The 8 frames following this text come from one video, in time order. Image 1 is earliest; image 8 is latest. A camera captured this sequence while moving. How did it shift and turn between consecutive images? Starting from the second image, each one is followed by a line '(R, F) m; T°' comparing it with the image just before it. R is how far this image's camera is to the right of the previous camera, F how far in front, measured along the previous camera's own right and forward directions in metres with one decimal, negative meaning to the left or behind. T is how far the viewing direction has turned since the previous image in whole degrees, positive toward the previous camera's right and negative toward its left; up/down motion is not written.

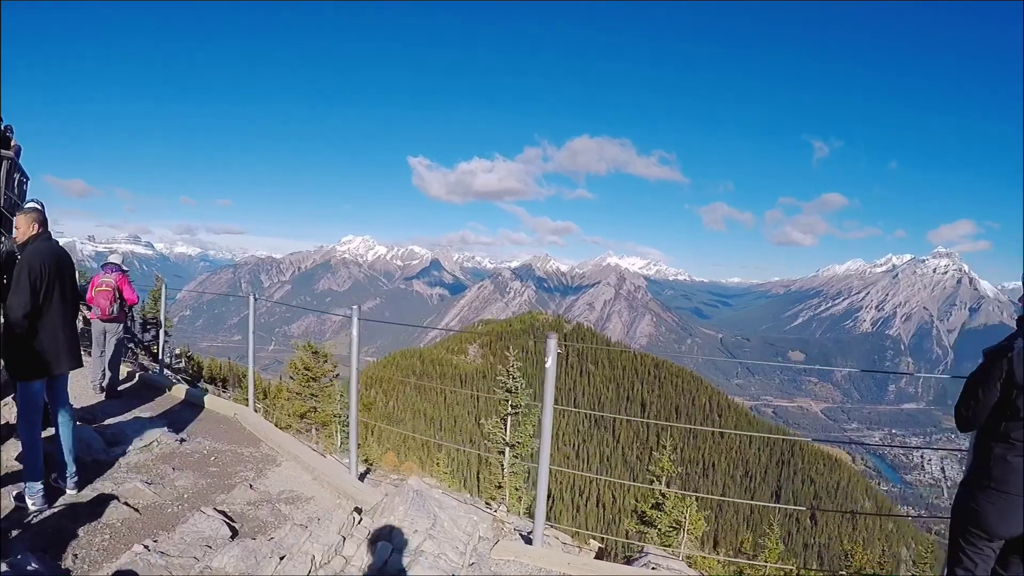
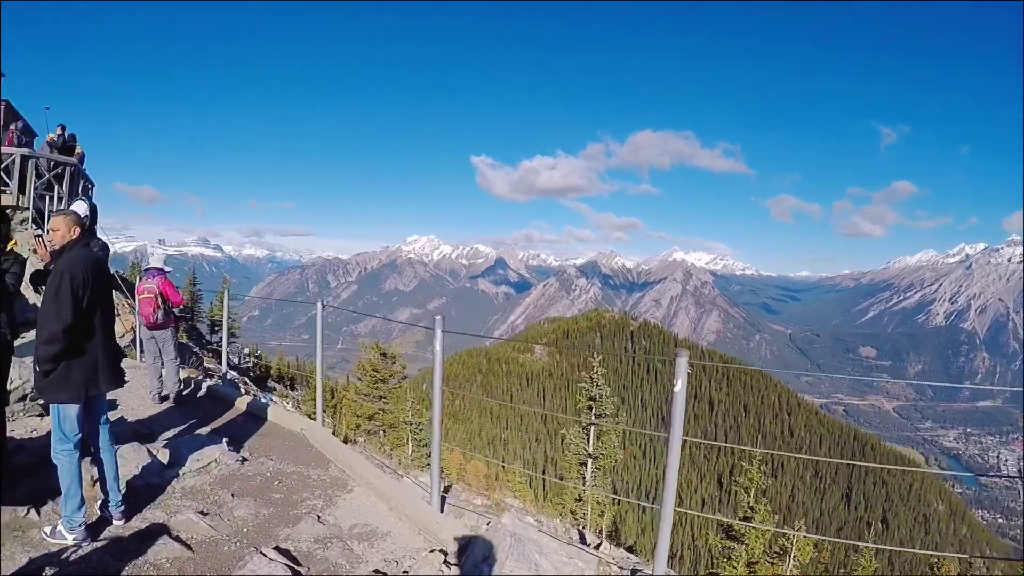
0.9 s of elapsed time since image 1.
(-0.3, +2.3) m; -7°
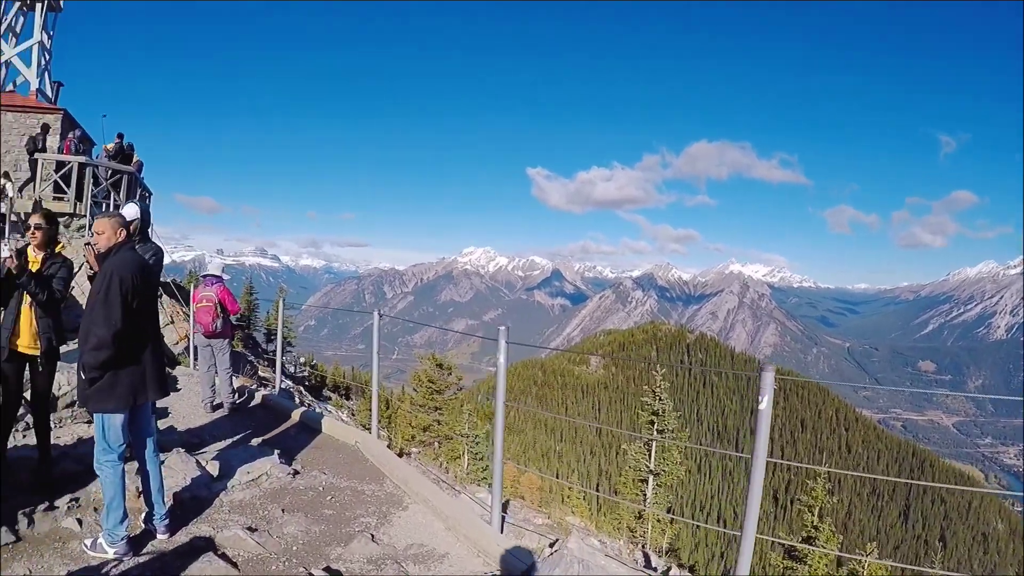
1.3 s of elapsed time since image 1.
(+0.2, +1.2) m; -6°
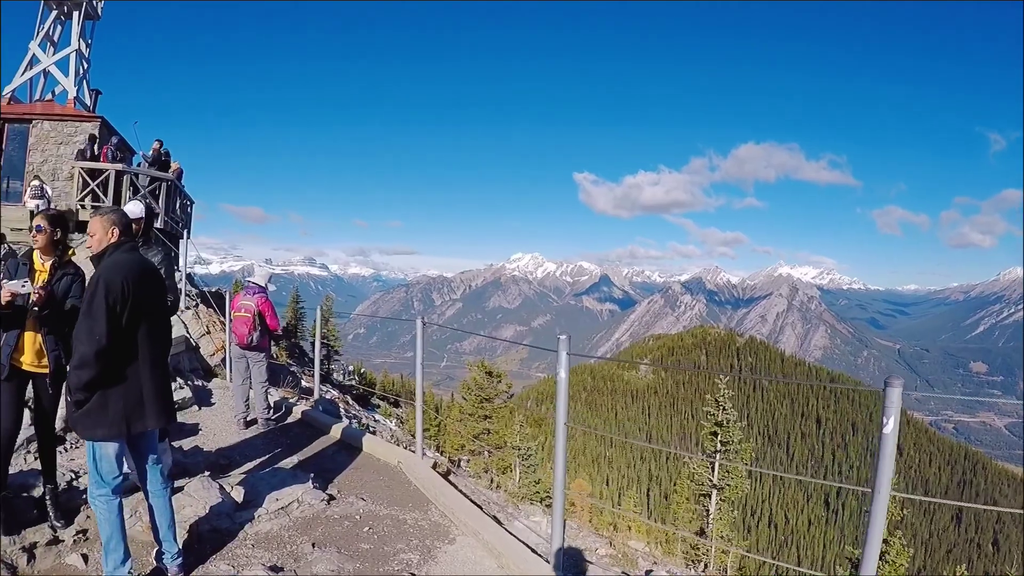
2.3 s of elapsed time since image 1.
(0.0, +1.0) m; -5°
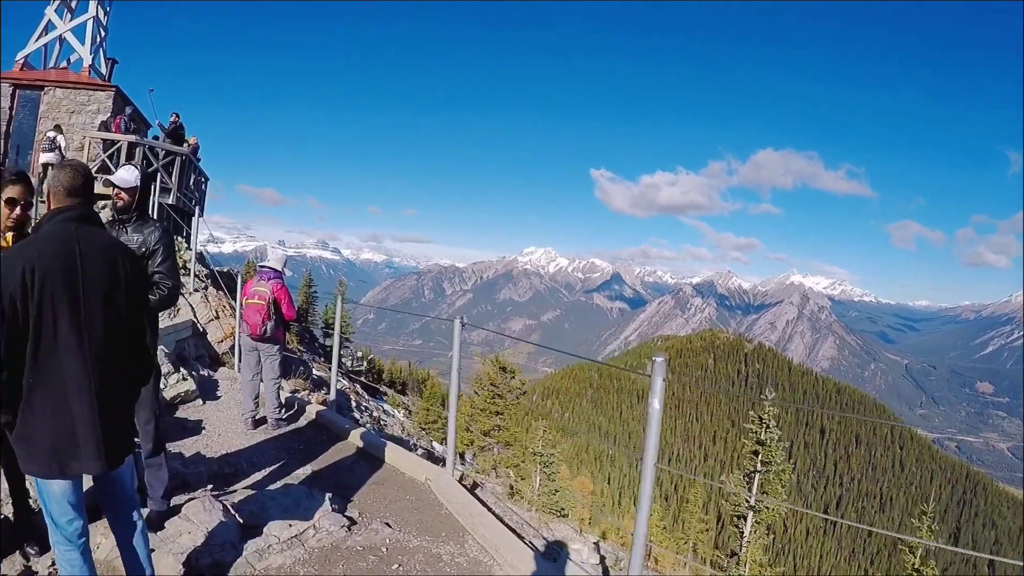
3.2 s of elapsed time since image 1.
(-0.1, +0.3) m; -1°
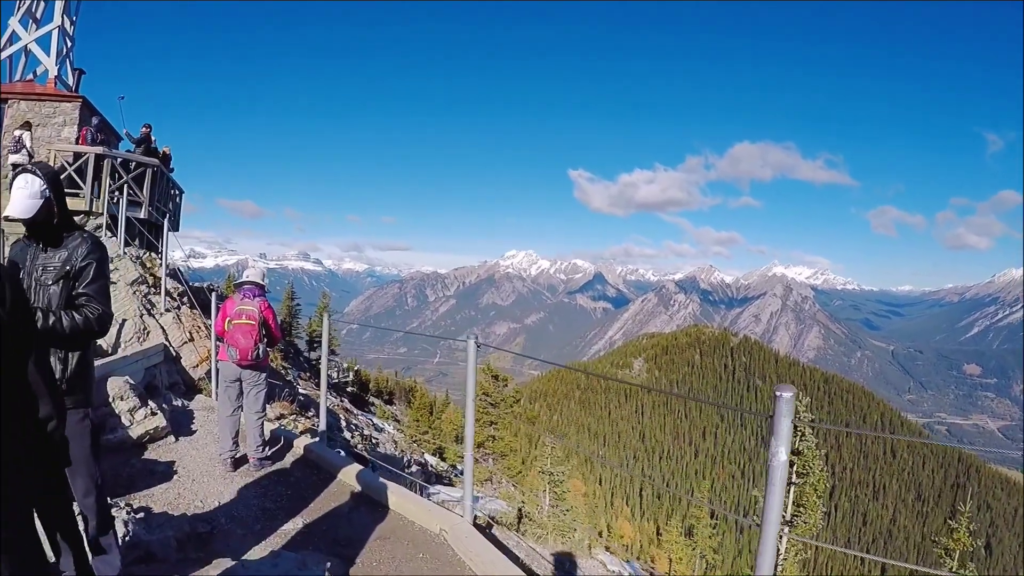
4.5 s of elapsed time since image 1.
(-0.1, +0.4) m; +2°
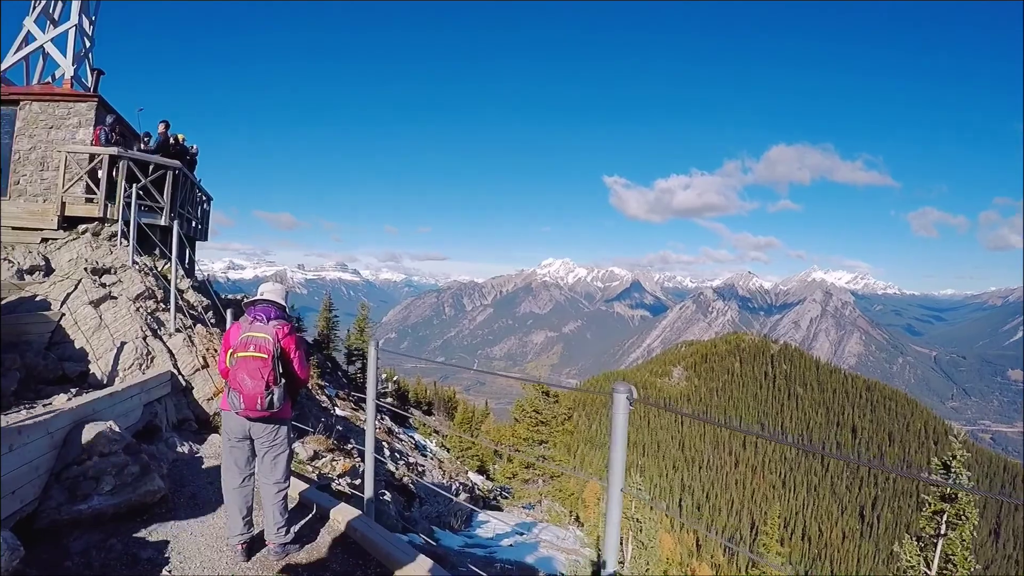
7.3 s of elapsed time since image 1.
(-0.3, +0.9) m; -4°
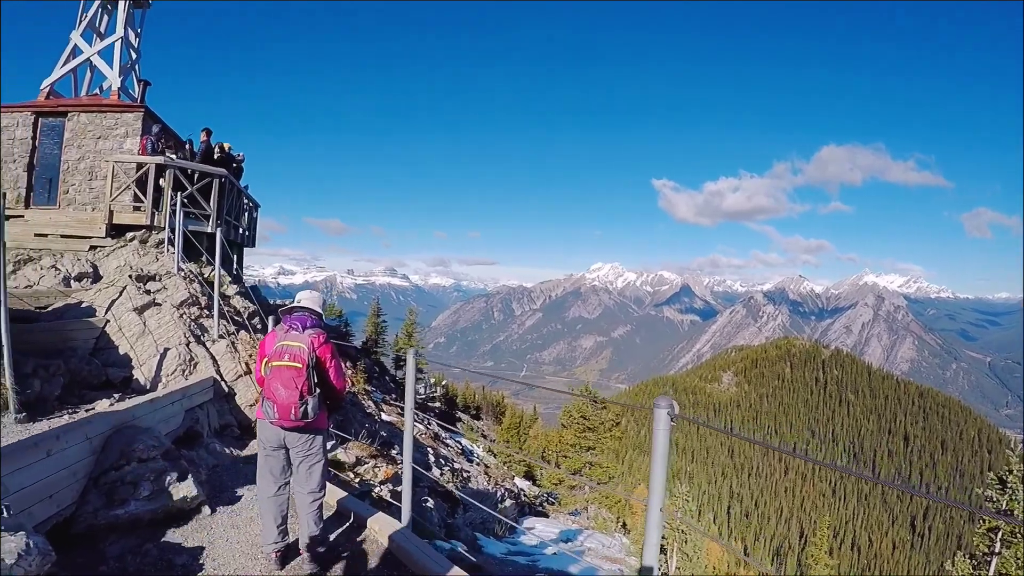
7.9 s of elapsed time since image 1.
(+0.1, +0.1) m; -5°
